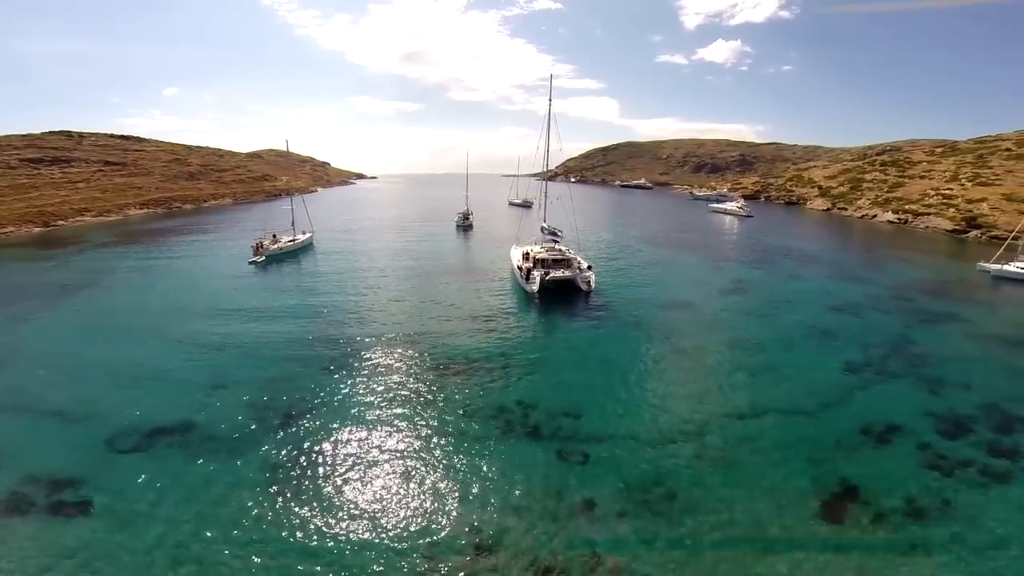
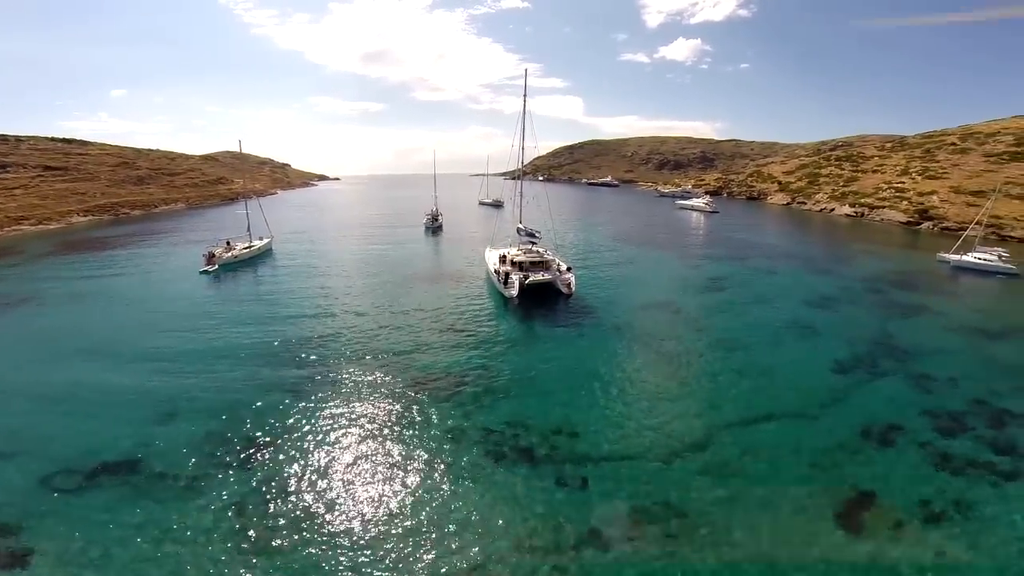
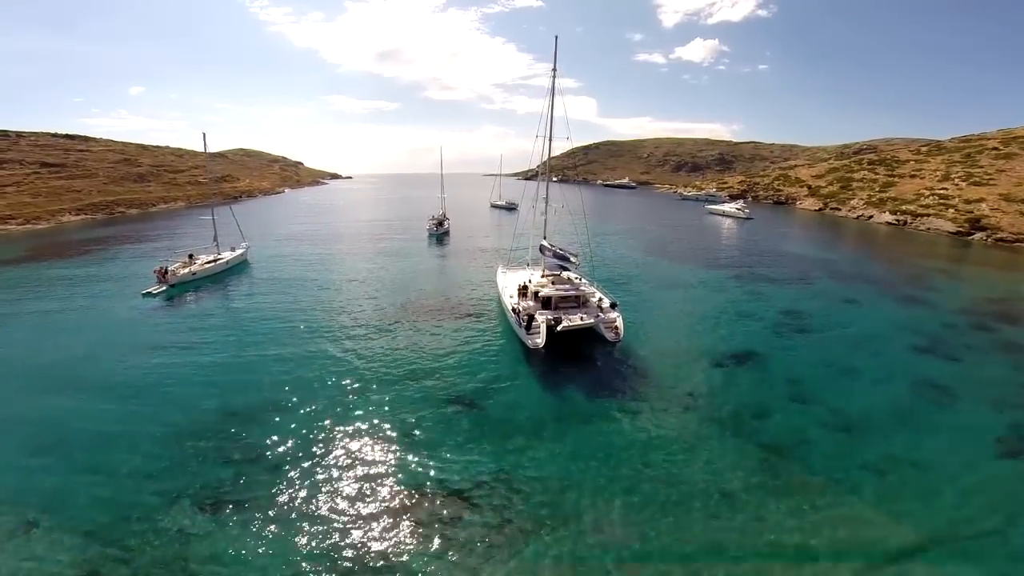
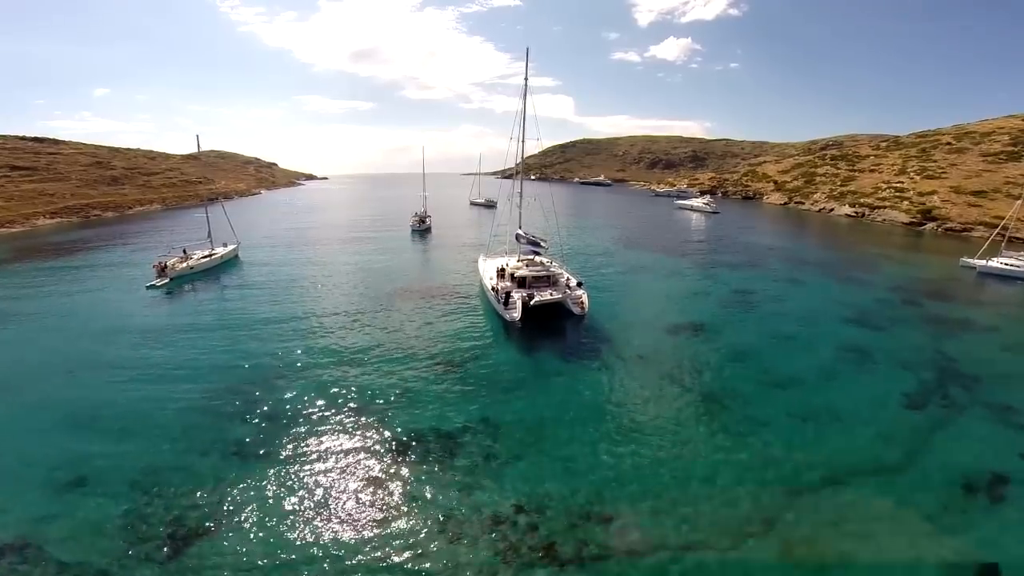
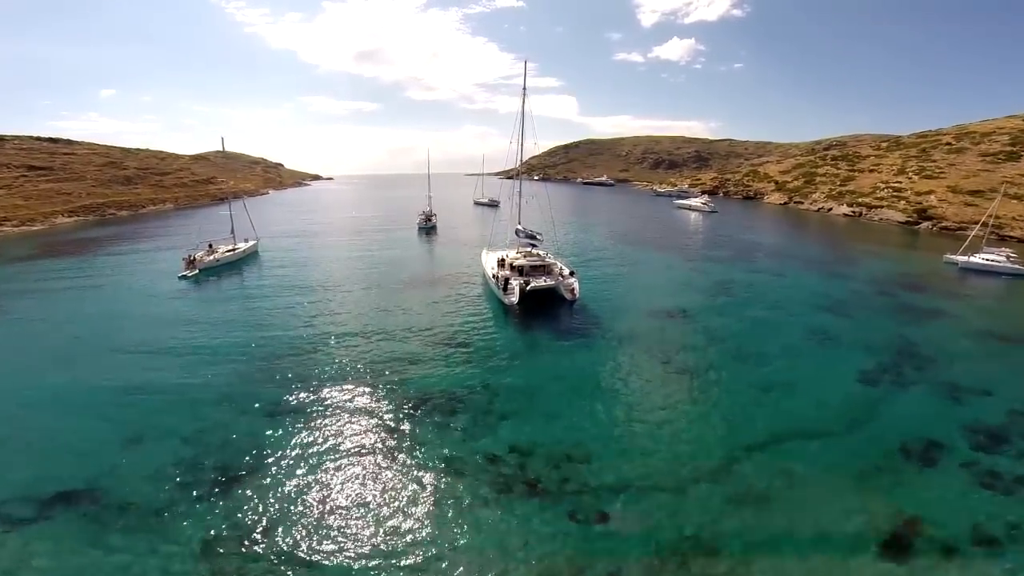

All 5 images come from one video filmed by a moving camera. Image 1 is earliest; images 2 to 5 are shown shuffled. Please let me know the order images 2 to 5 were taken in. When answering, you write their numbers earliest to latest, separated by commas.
2, 5, 4, 3
